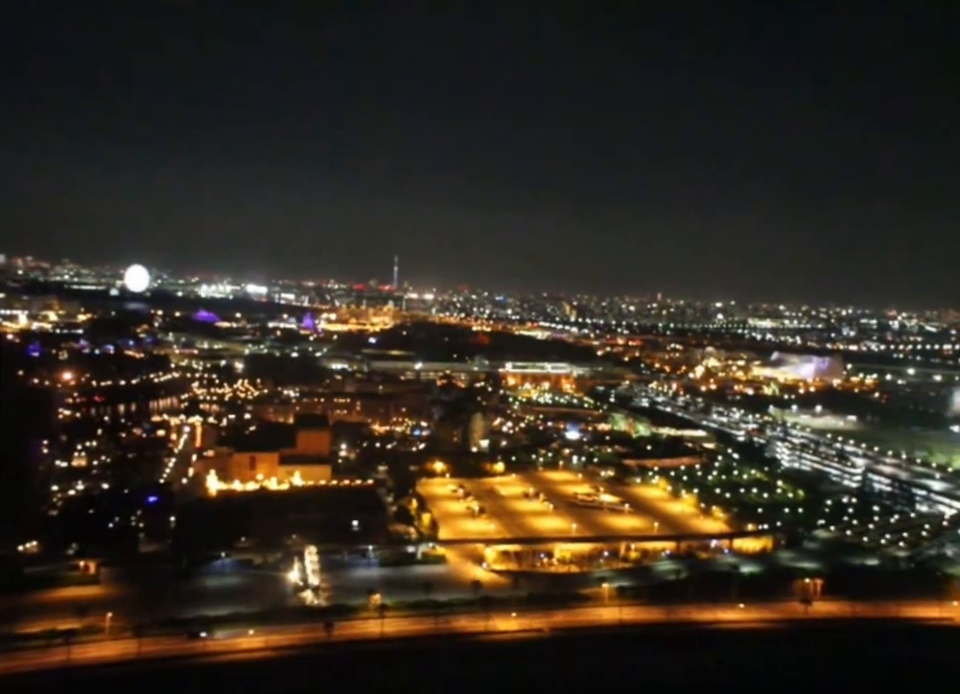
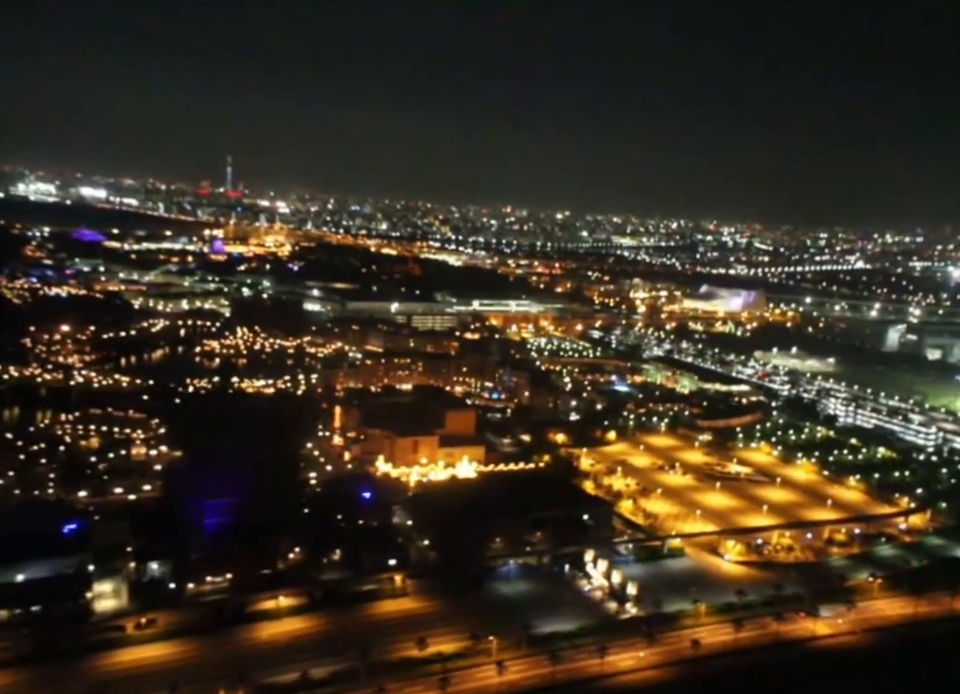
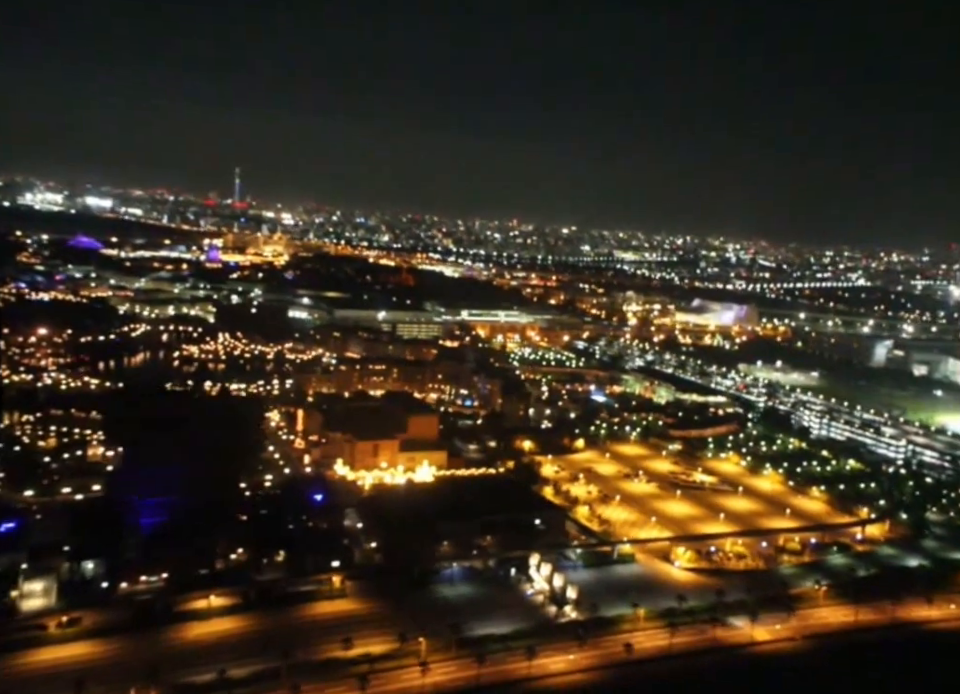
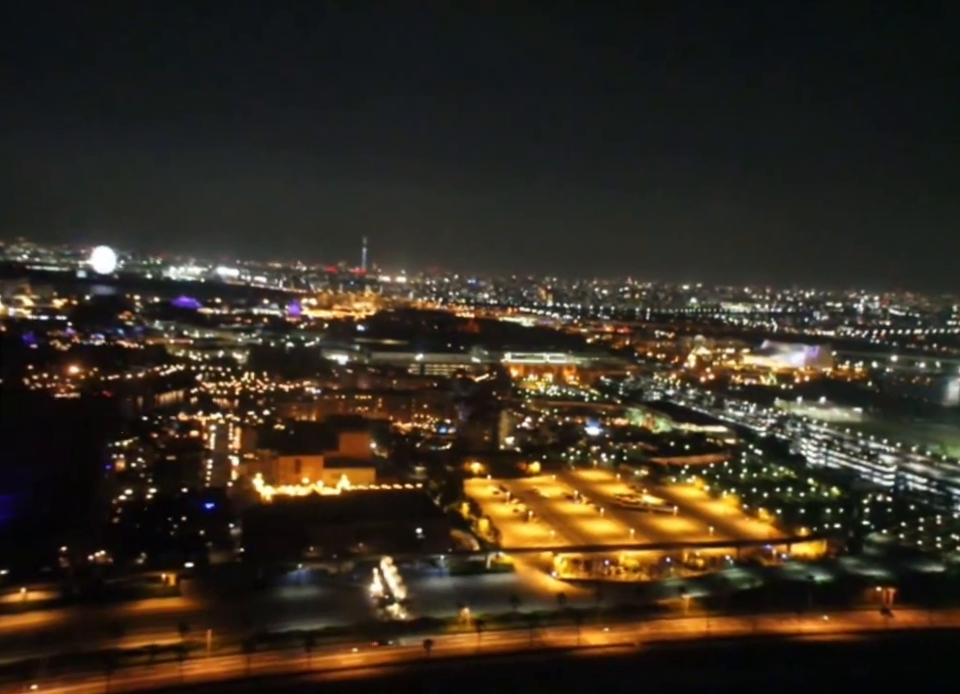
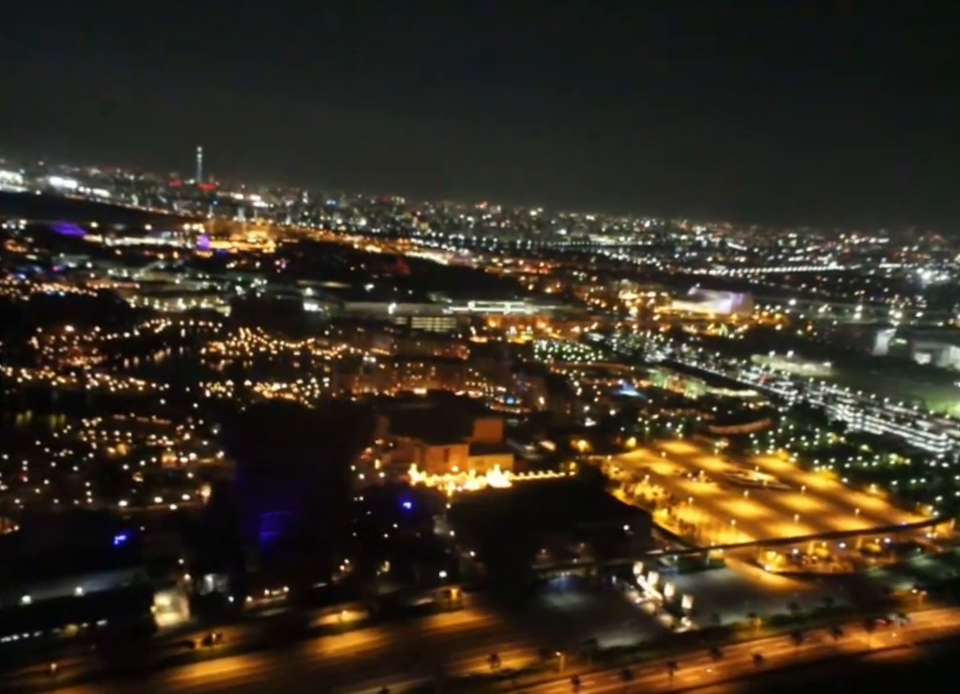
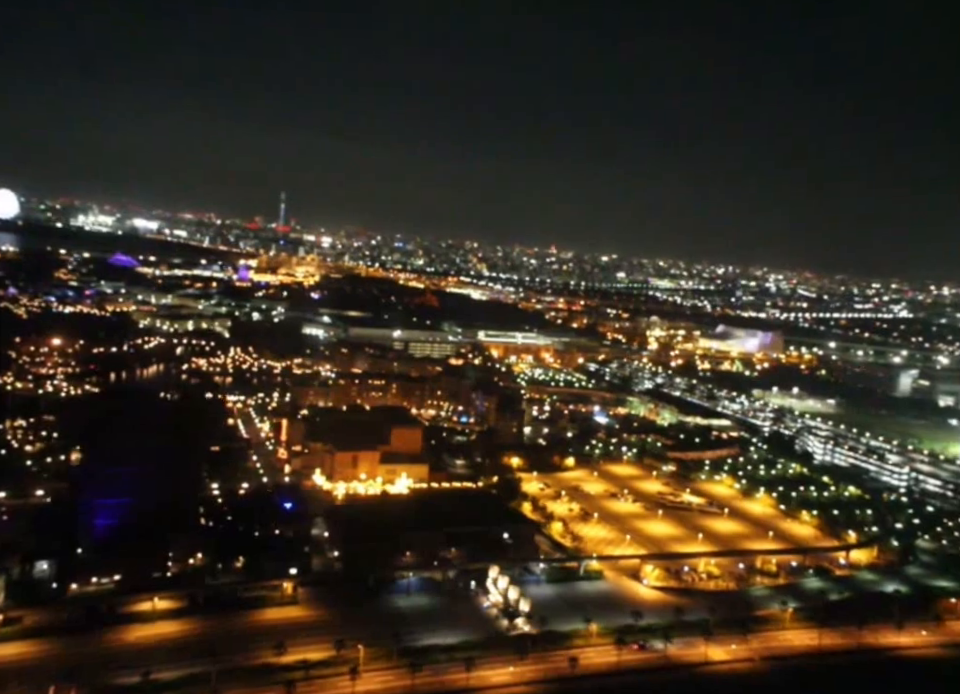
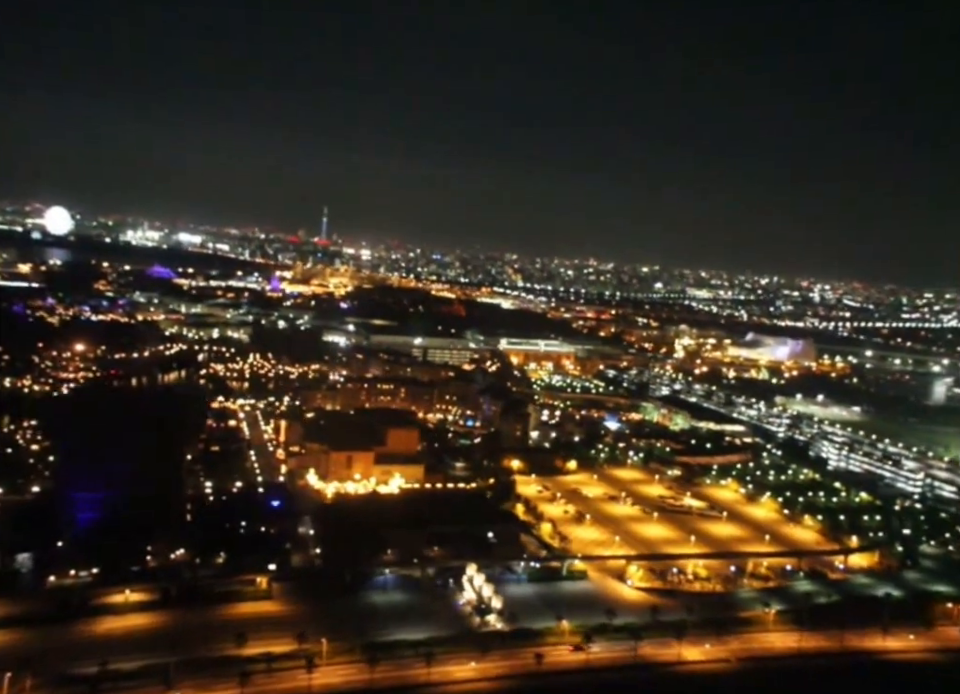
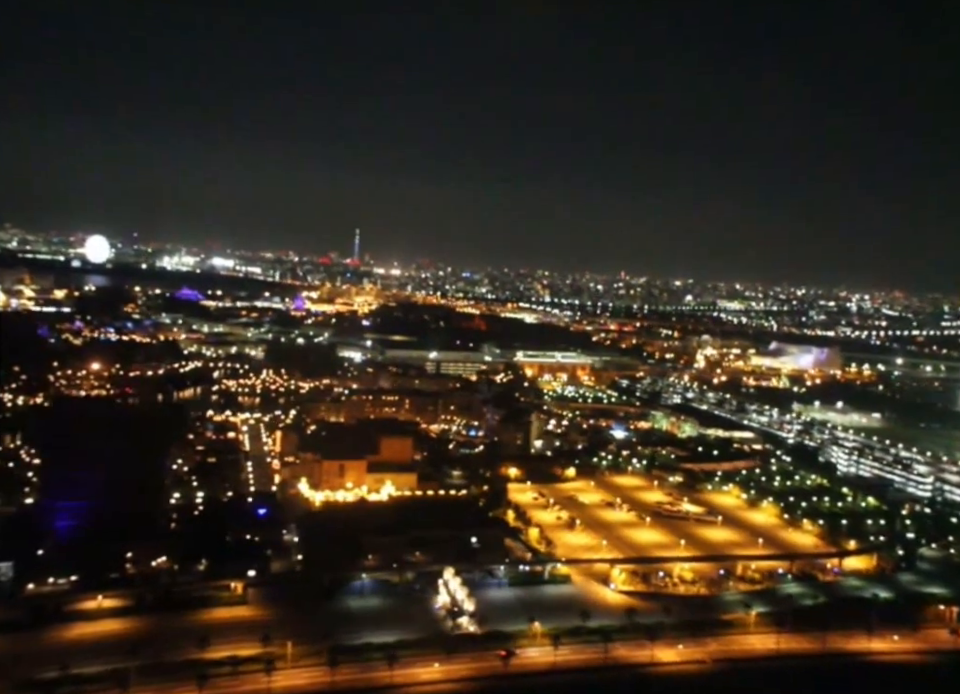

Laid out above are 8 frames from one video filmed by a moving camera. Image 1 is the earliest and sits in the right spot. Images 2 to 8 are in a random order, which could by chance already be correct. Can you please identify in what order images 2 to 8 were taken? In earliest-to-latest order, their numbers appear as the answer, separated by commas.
4, 8, 7, 6, 3, 2, 5
